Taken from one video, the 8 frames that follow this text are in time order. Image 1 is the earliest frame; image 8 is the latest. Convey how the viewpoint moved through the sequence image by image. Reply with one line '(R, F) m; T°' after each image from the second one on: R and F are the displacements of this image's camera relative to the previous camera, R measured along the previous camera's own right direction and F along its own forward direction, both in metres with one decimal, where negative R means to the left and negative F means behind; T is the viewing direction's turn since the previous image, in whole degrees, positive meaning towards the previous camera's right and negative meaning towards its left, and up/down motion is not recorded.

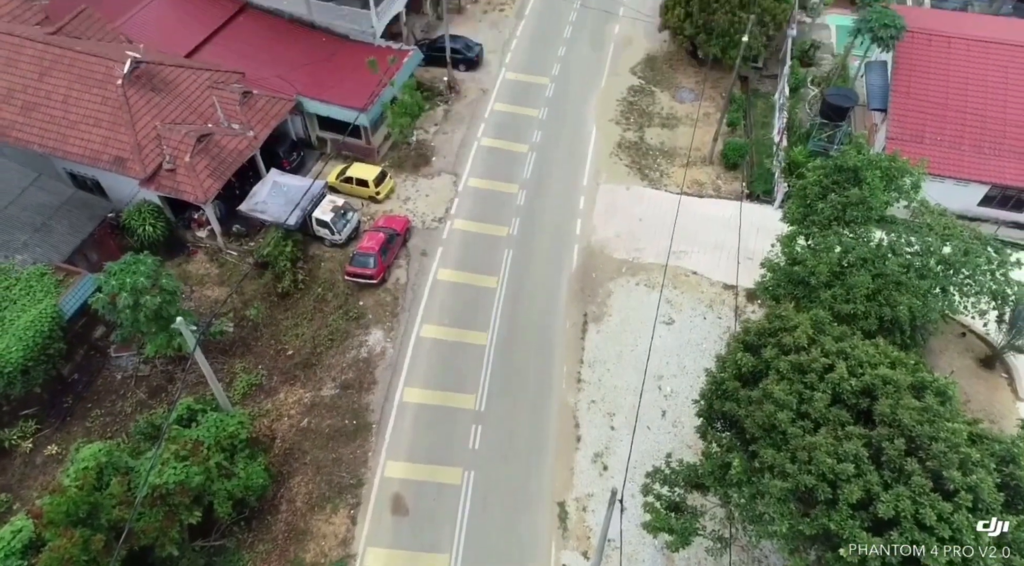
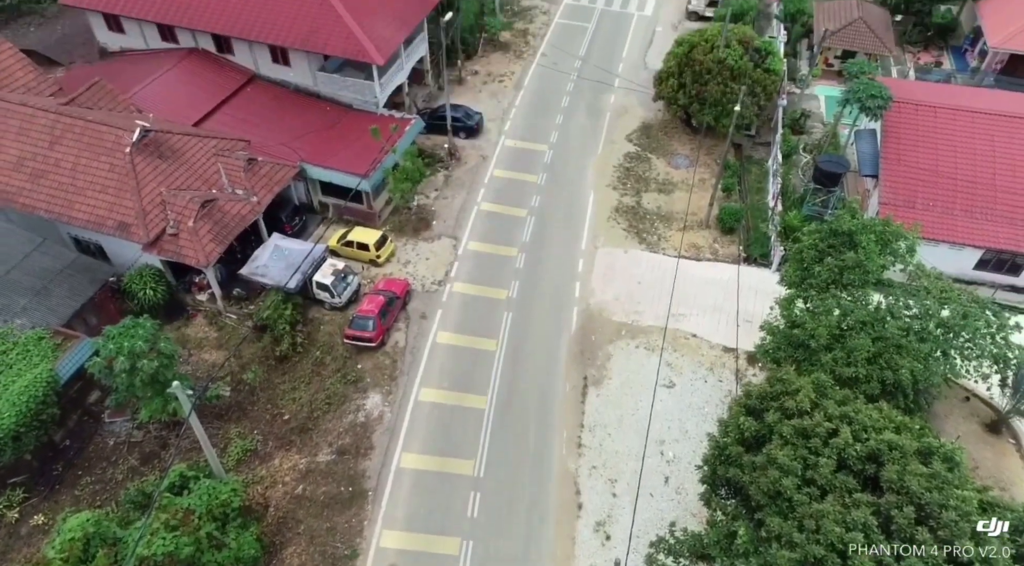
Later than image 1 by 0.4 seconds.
(0.0, 0.0) m; 0°
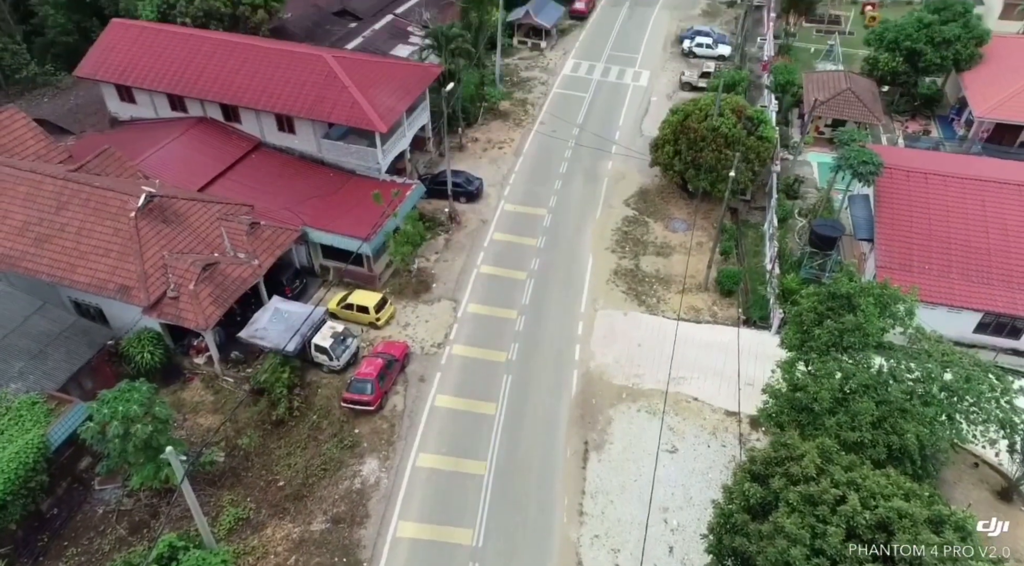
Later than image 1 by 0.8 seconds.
(0.0, 0.0) m; 0°
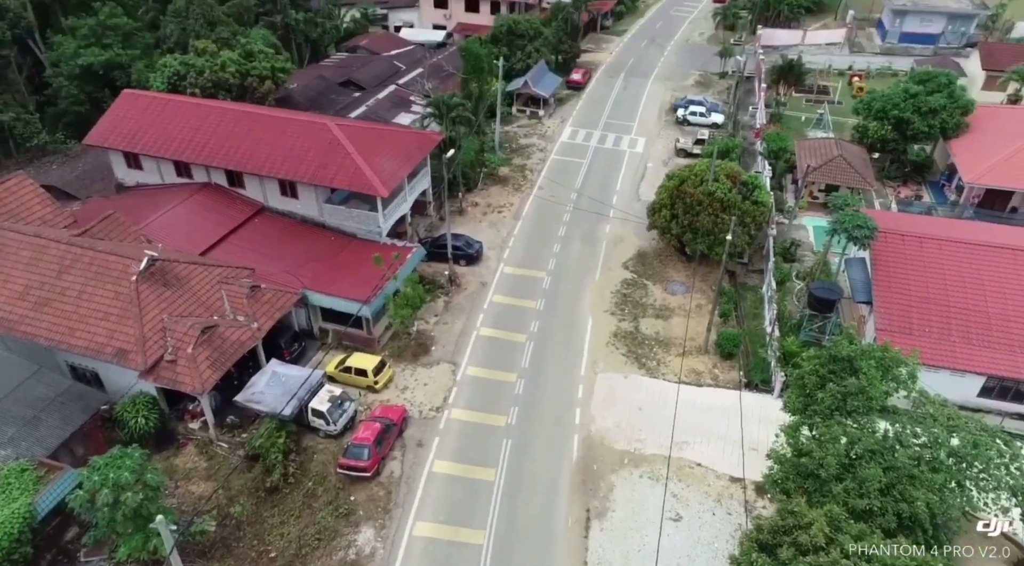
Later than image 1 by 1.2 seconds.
(0.0, 0.0) m; 0°
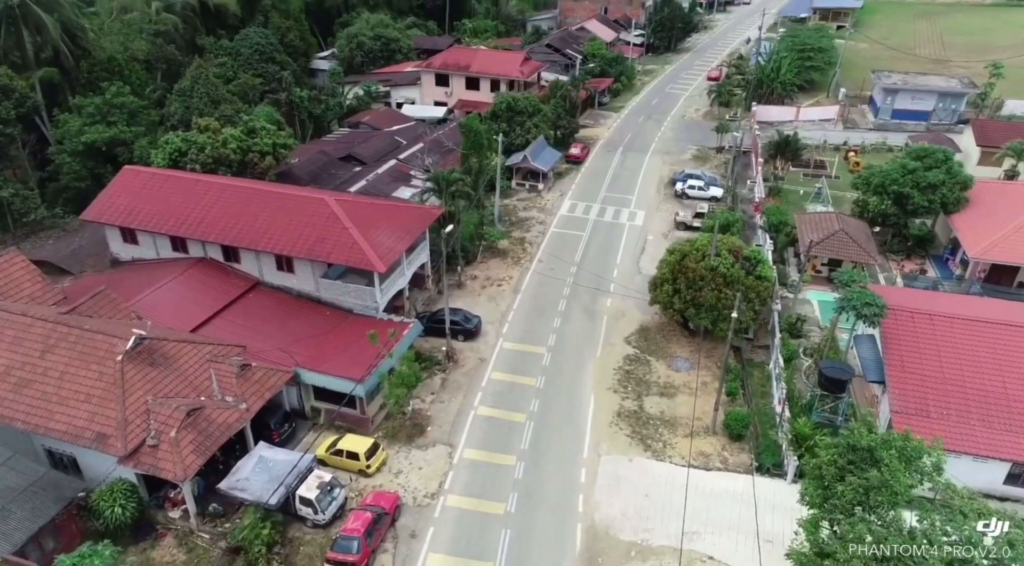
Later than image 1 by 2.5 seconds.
(0.0, +0.7) m; 0°
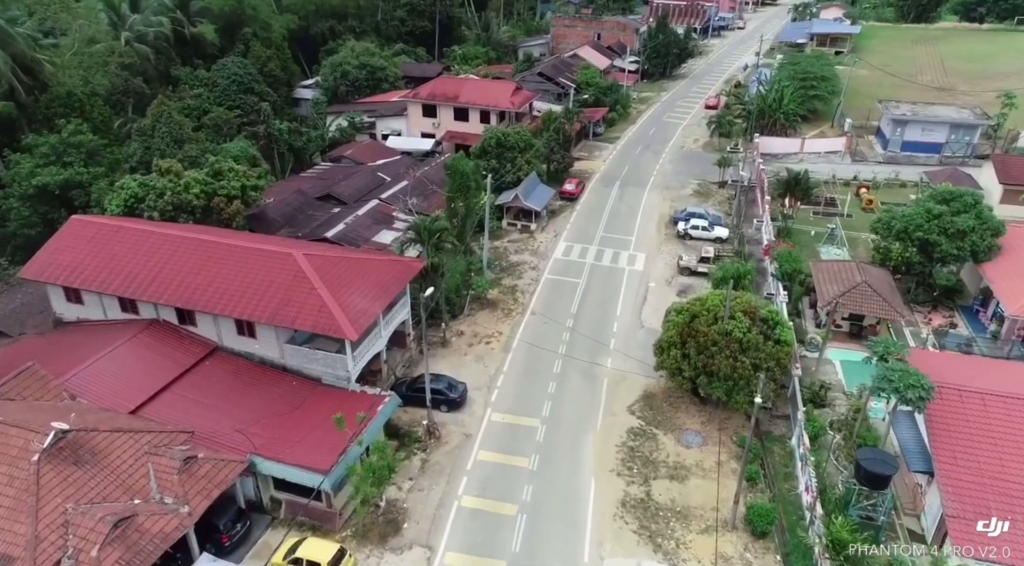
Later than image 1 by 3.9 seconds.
(+0.2, +3.4) m; +1°
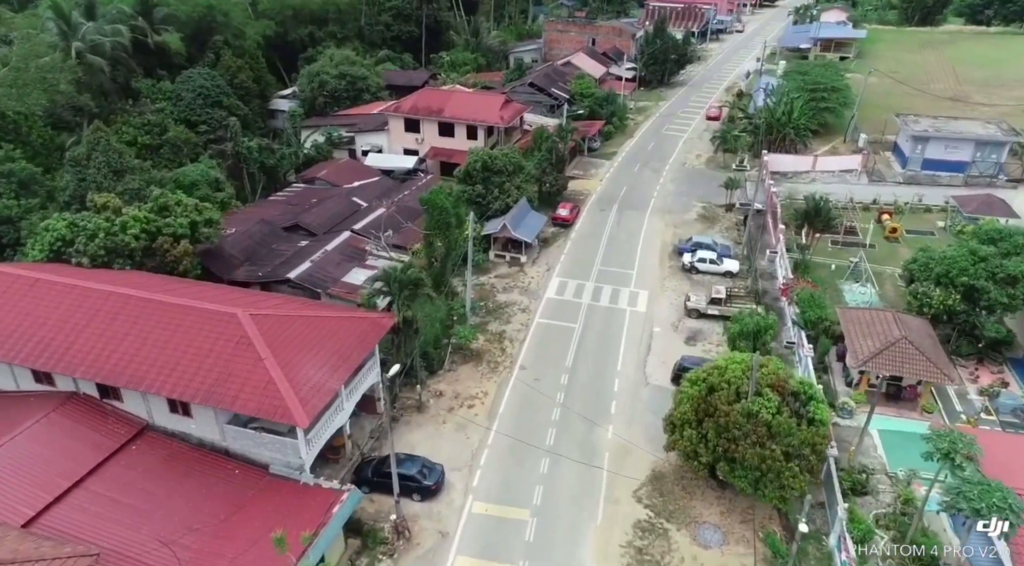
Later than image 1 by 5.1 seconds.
(+0.4, +4.5) m; 0°
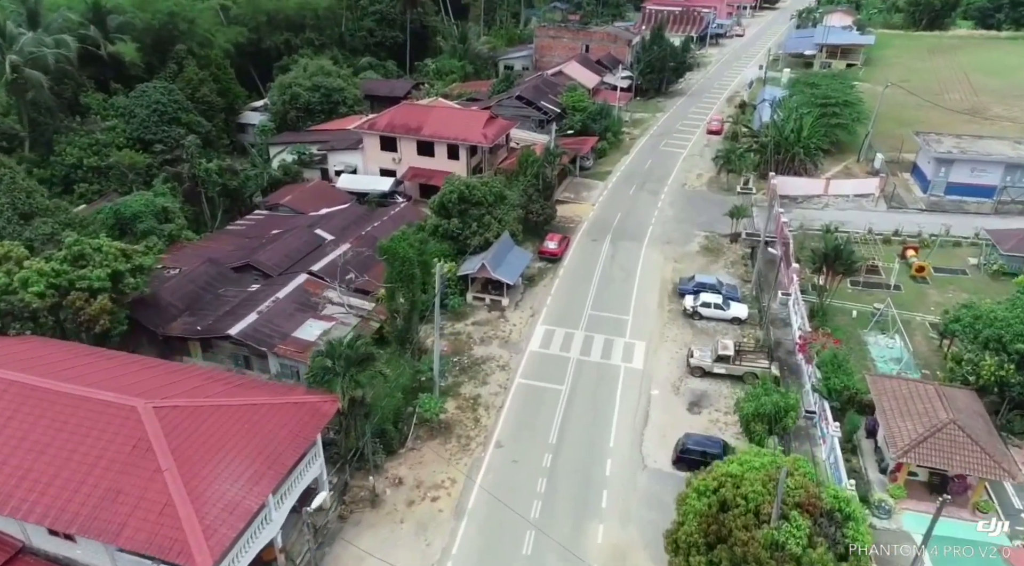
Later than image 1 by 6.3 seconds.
(+1.0, +4.8) m; 0°
